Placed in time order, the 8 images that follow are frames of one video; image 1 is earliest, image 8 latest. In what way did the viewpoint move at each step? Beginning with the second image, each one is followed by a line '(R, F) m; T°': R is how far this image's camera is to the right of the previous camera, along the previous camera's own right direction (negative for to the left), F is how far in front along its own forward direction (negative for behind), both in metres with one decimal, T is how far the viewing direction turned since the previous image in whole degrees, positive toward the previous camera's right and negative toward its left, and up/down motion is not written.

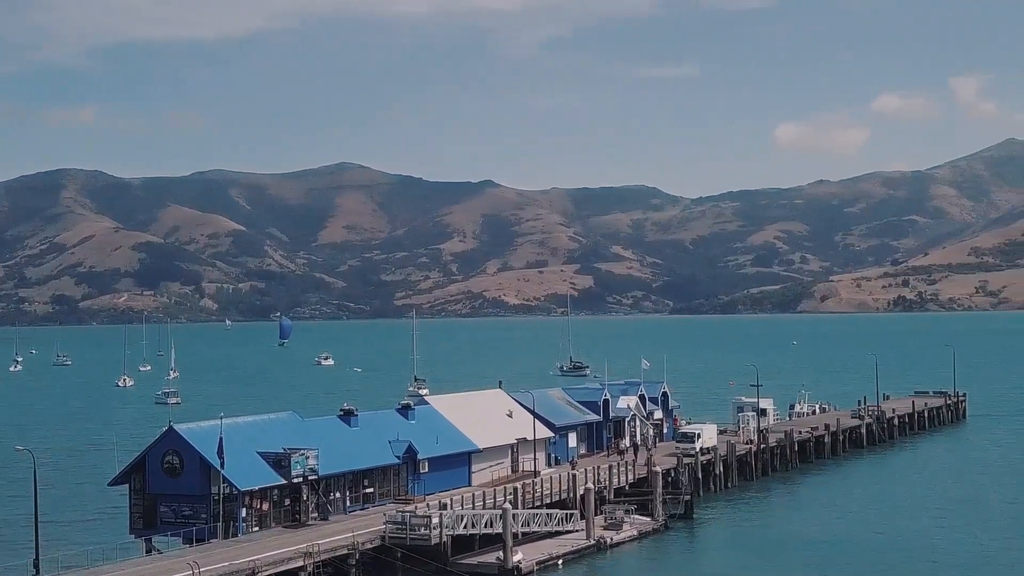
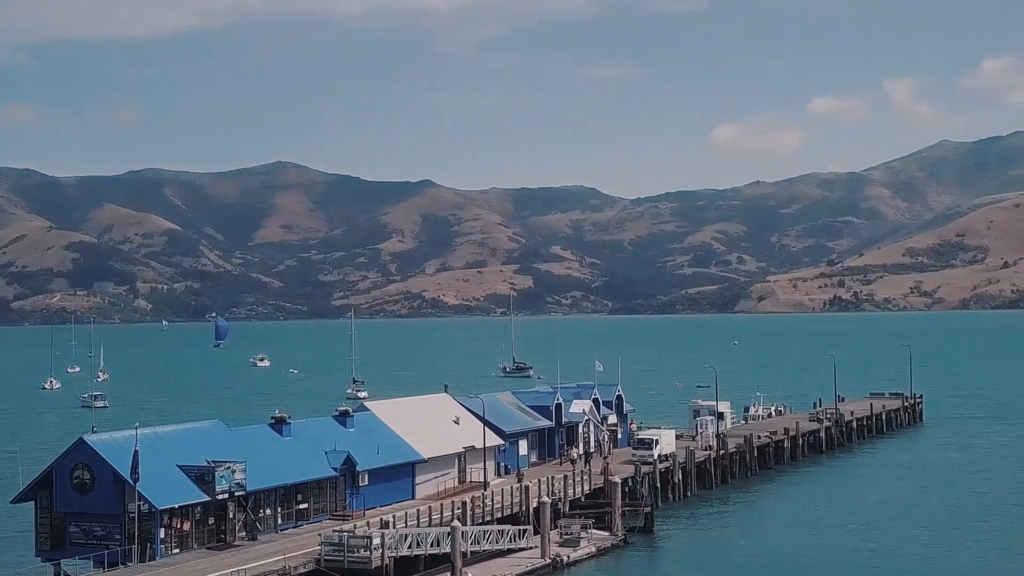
(-0.2, +2.1) m; +2°
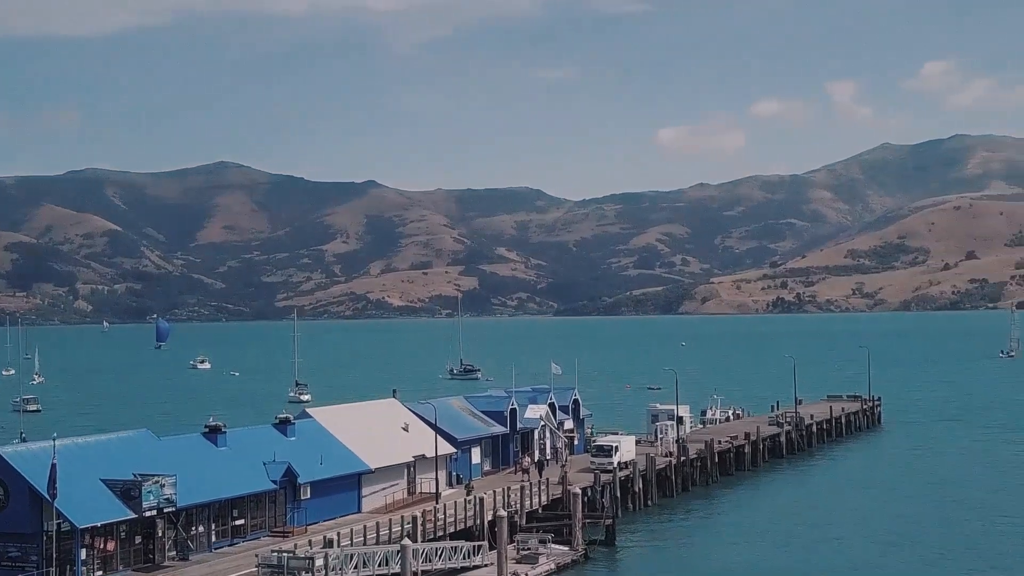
(-0.1, +1.6) m; +2°
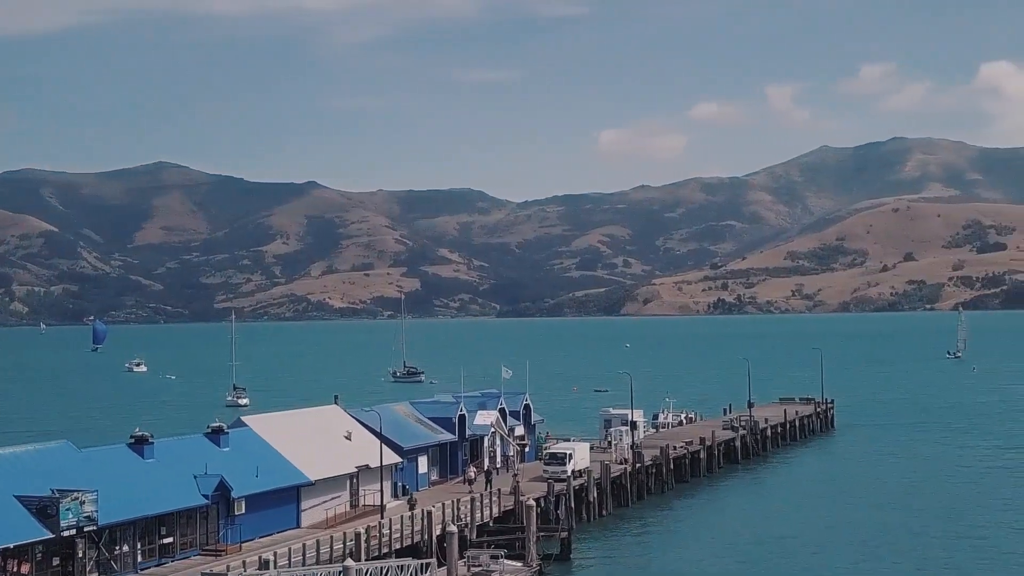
(-0.1, +1.4) m; +2°
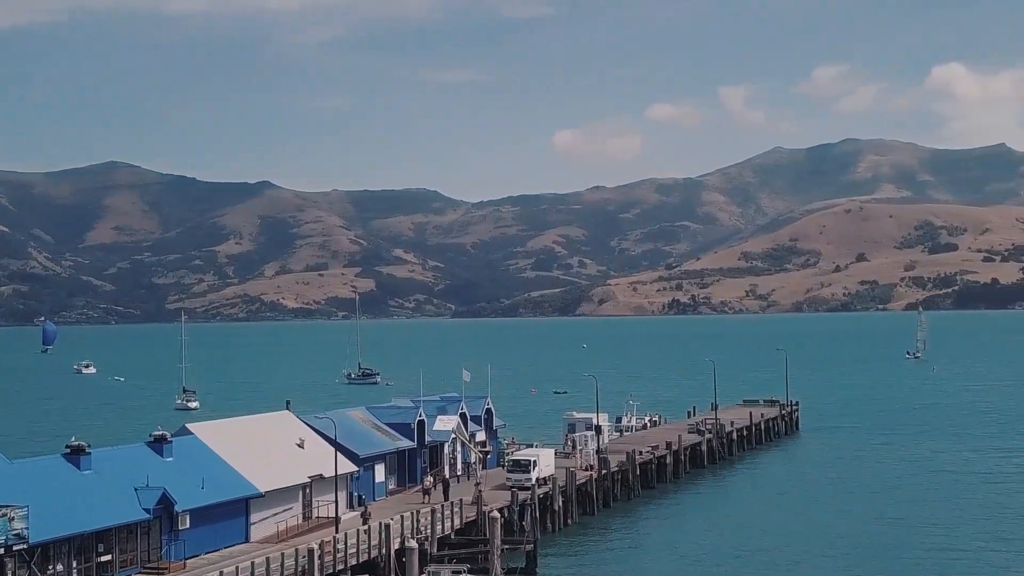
(-0.1, +1.2) m; +2°
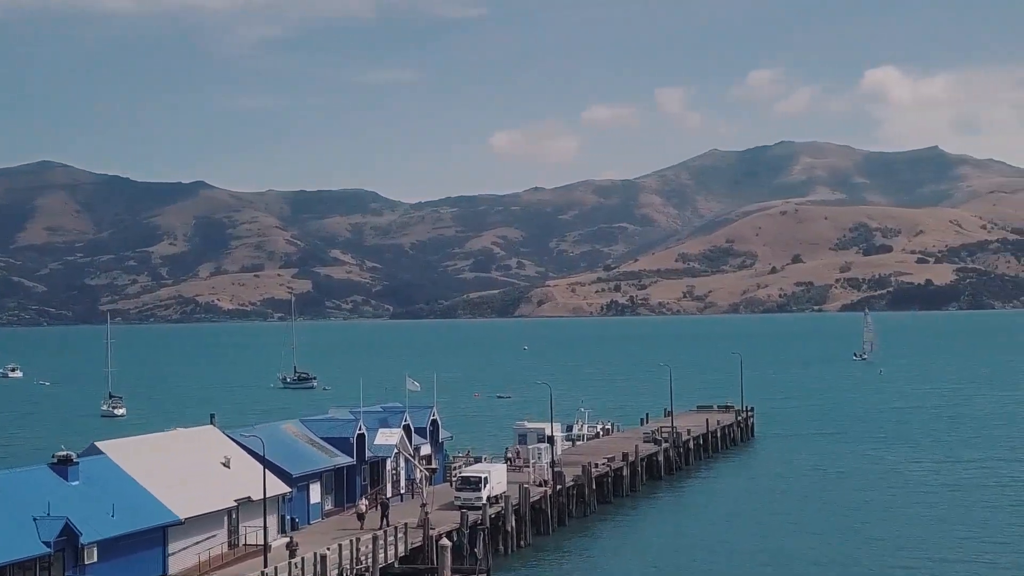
(-0.2, +2.2) m; +2°
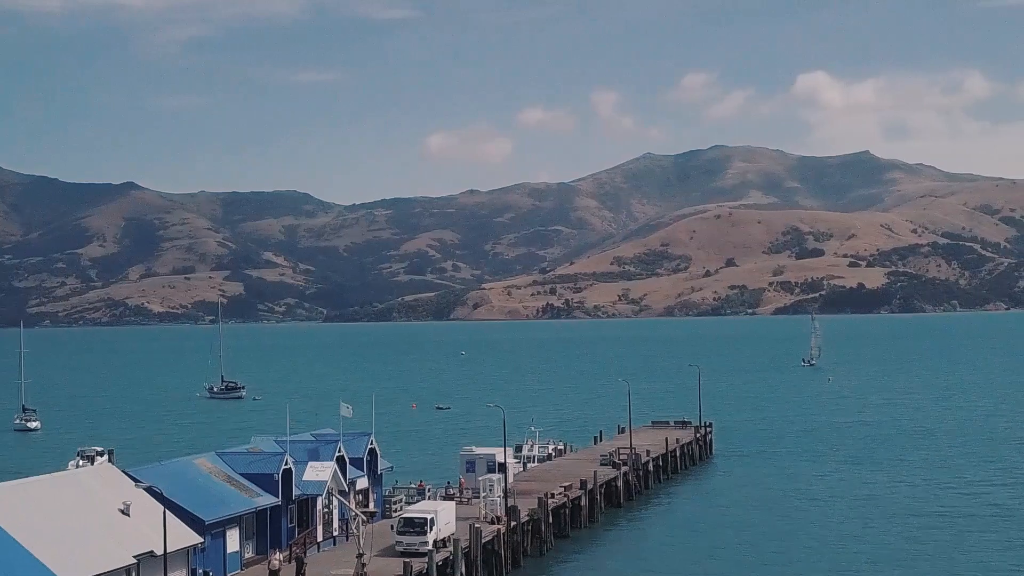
(-0.2, +3.1) m; +3°
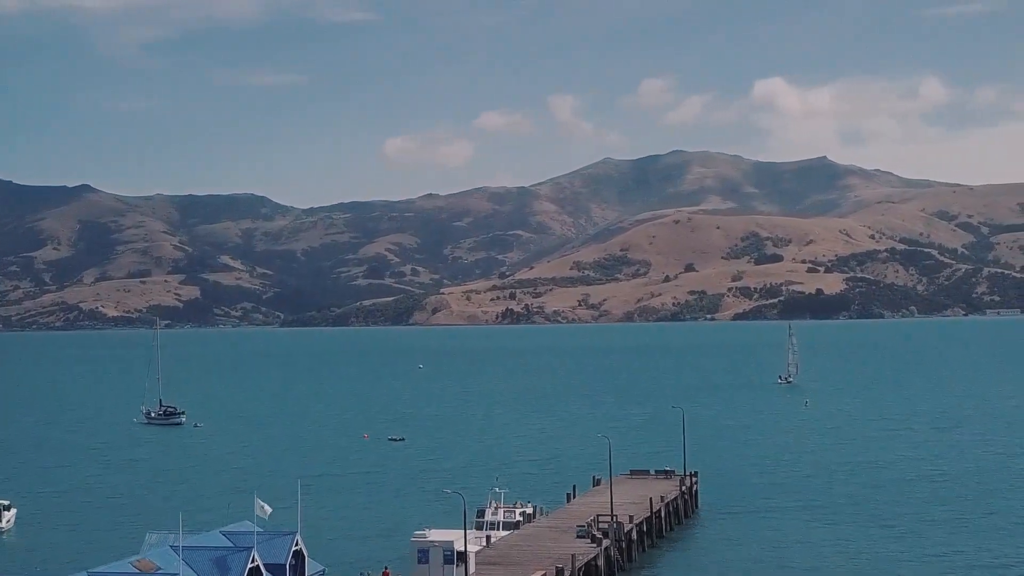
(-0.2, +3.1) m; +2°
